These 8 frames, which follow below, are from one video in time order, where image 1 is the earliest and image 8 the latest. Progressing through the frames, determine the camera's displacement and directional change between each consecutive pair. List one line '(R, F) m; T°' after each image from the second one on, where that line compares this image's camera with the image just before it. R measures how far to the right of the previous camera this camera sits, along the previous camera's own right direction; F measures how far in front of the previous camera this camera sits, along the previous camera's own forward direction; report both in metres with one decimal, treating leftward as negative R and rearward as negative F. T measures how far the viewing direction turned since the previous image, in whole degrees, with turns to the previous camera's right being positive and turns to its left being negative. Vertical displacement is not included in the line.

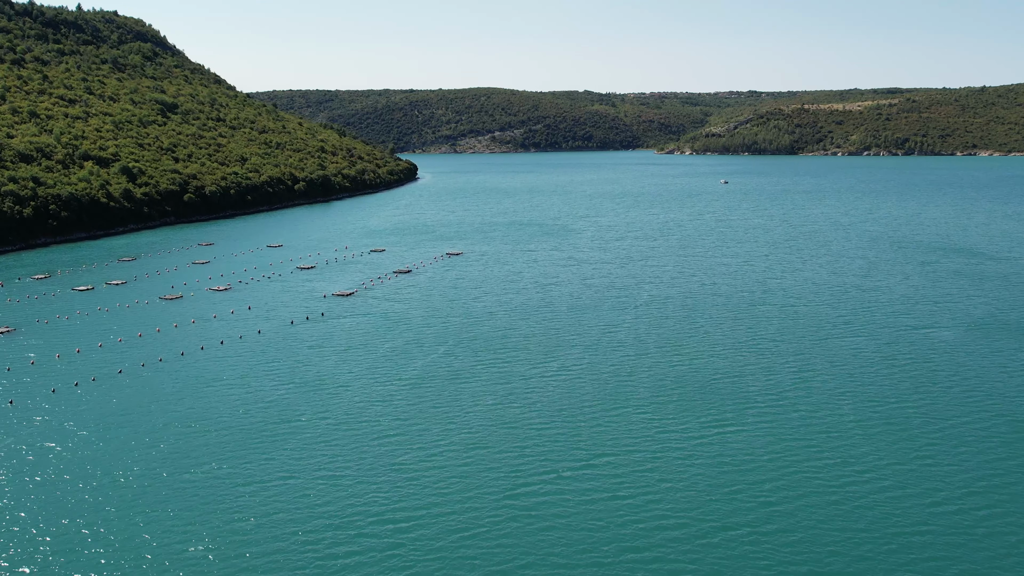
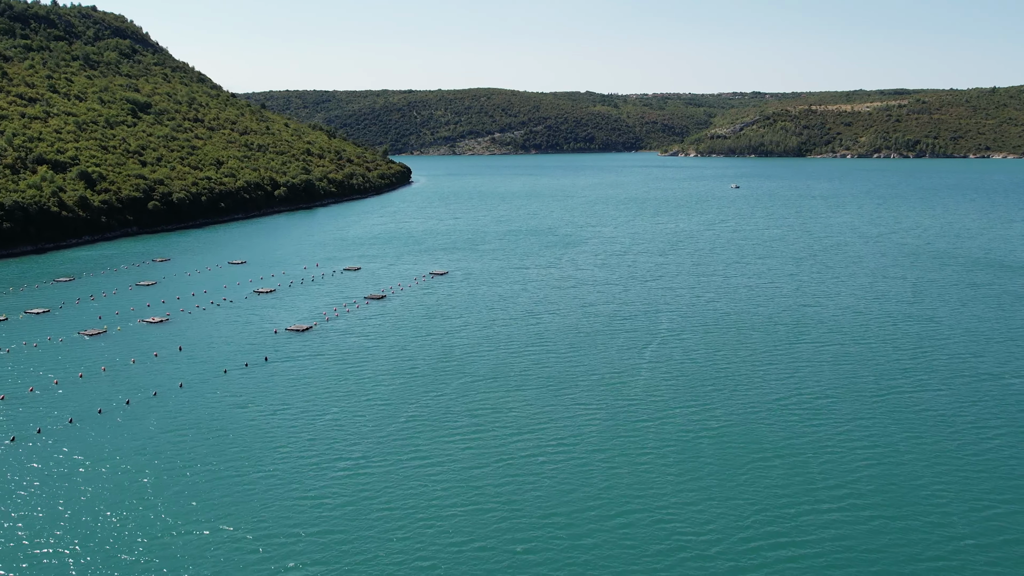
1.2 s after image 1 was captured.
(+1.1, +11.6) m; 0°
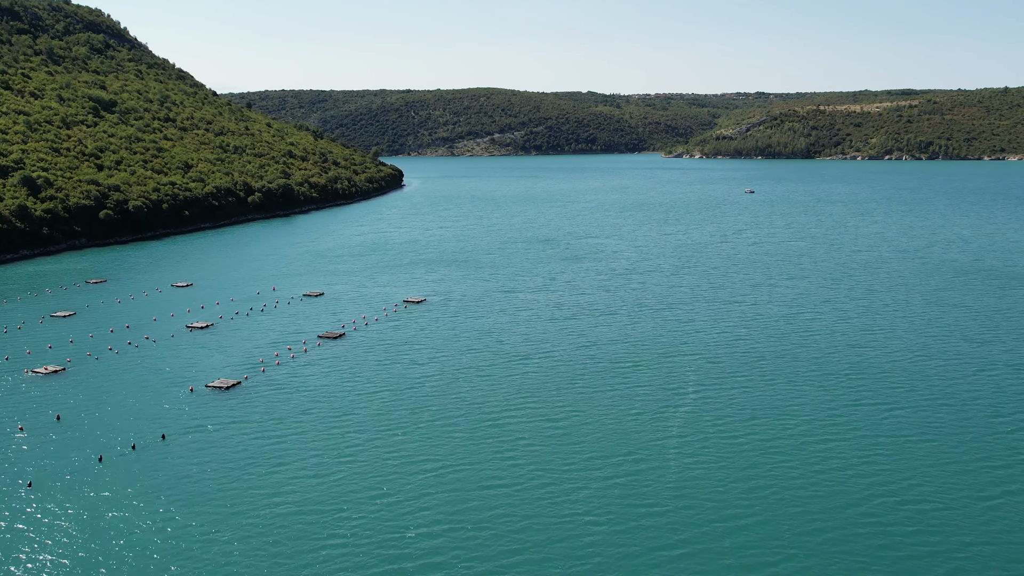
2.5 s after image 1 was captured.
(+1.2, +12.7) m; 0°
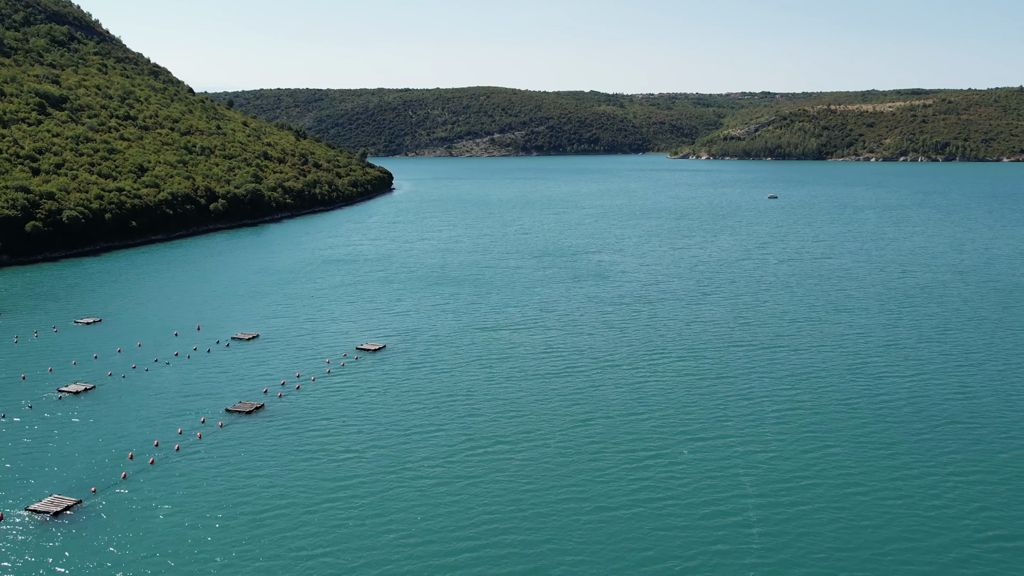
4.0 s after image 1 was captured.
(+1.4, +15.0) m; 0°
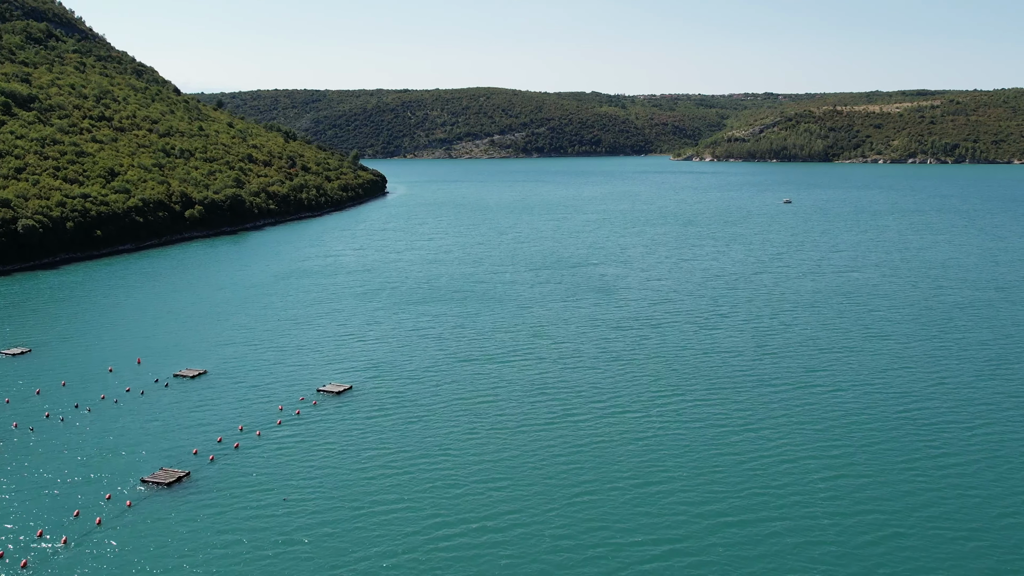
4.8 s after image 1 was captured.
(+0.8, +8.1) m; 0°
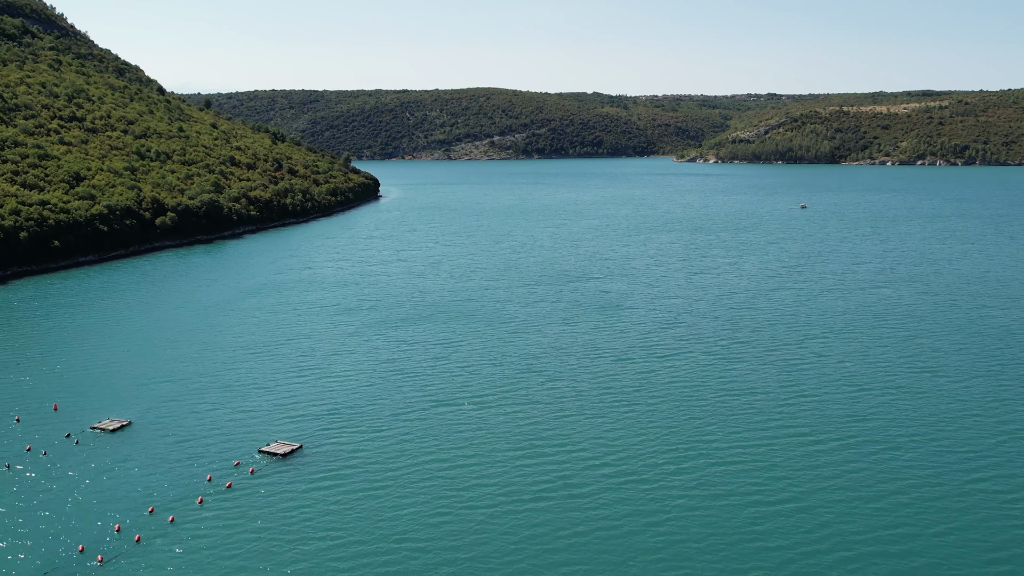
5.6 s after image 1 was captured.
(+0.8, +8.2) m; 0°
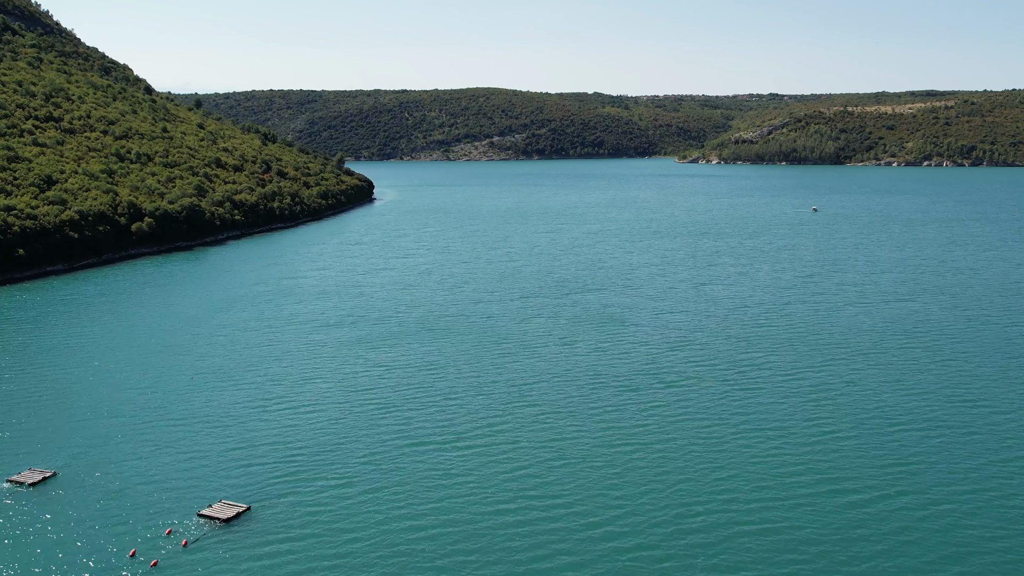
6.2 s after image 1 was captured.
(+0.6, +5.9) m; 0°
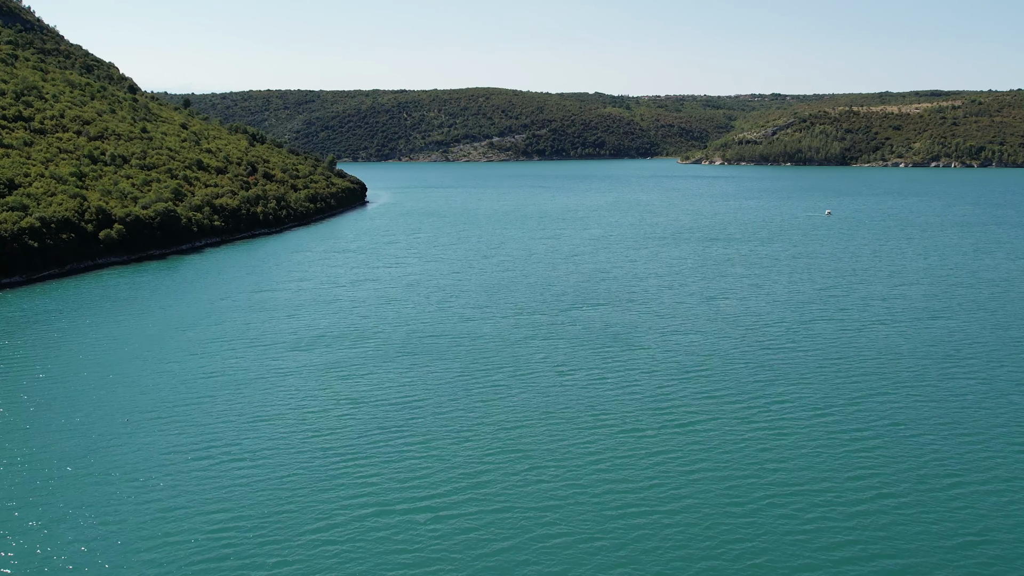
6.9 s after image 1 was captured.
(+0.7, +7.0) m; 0°
